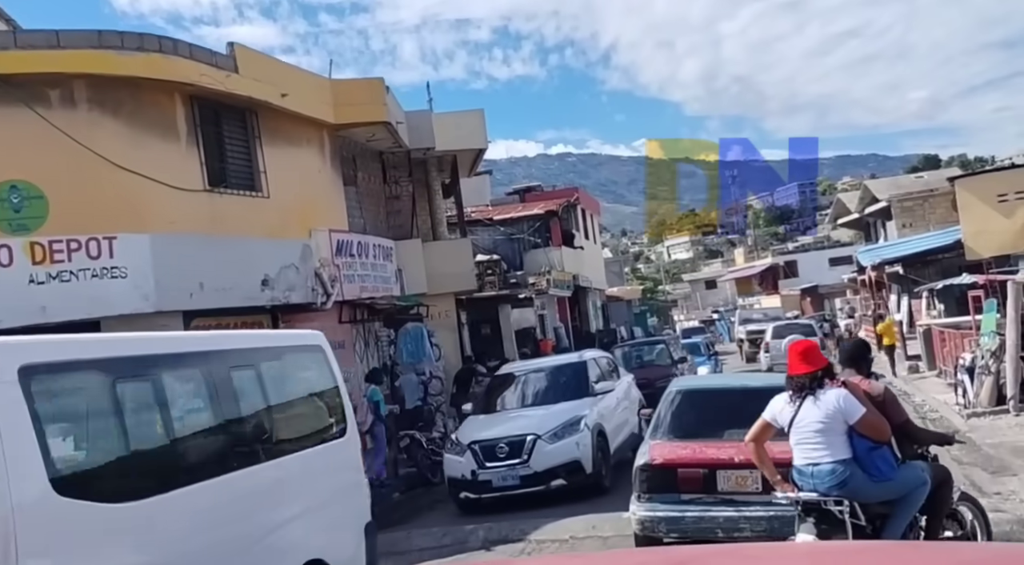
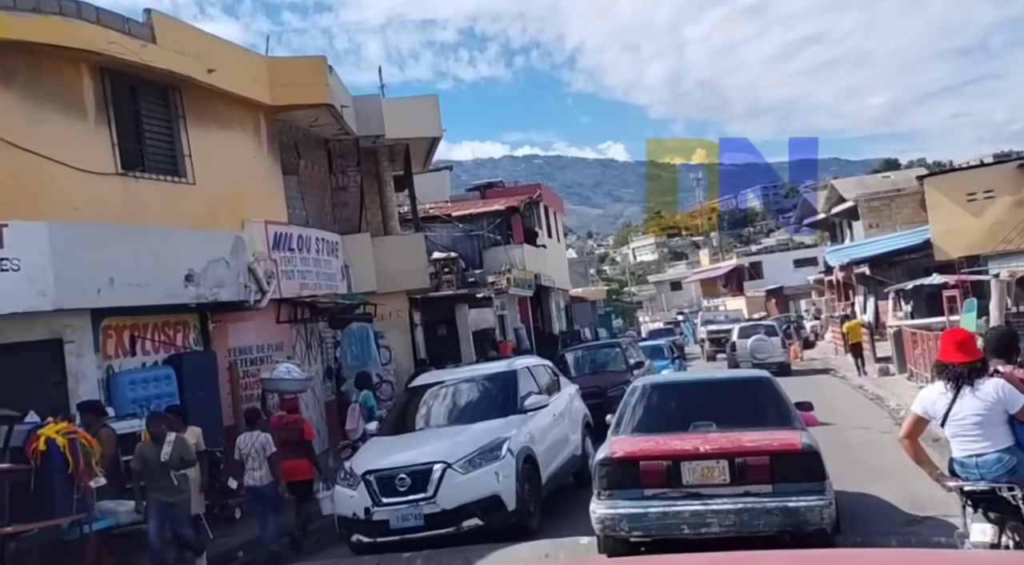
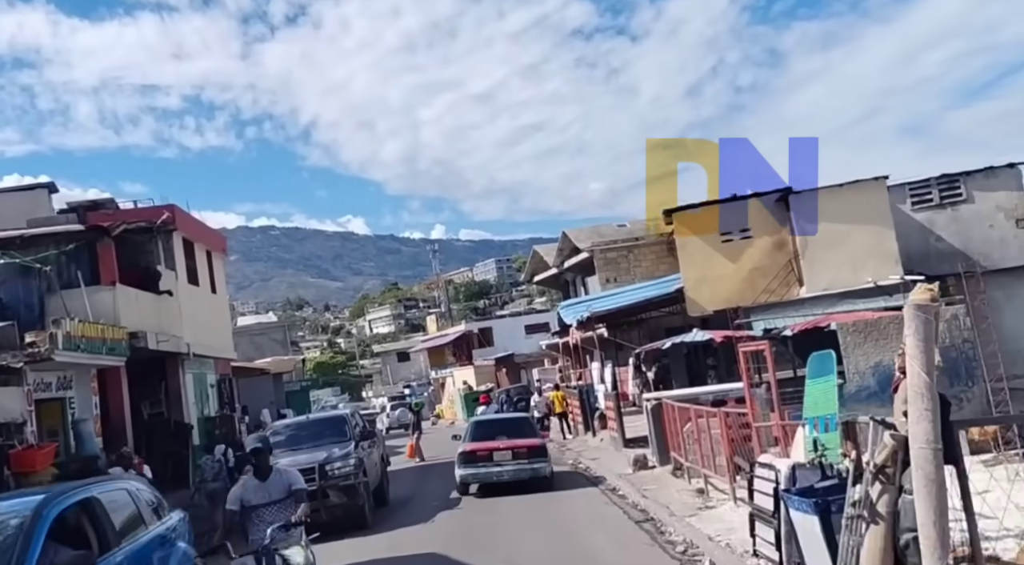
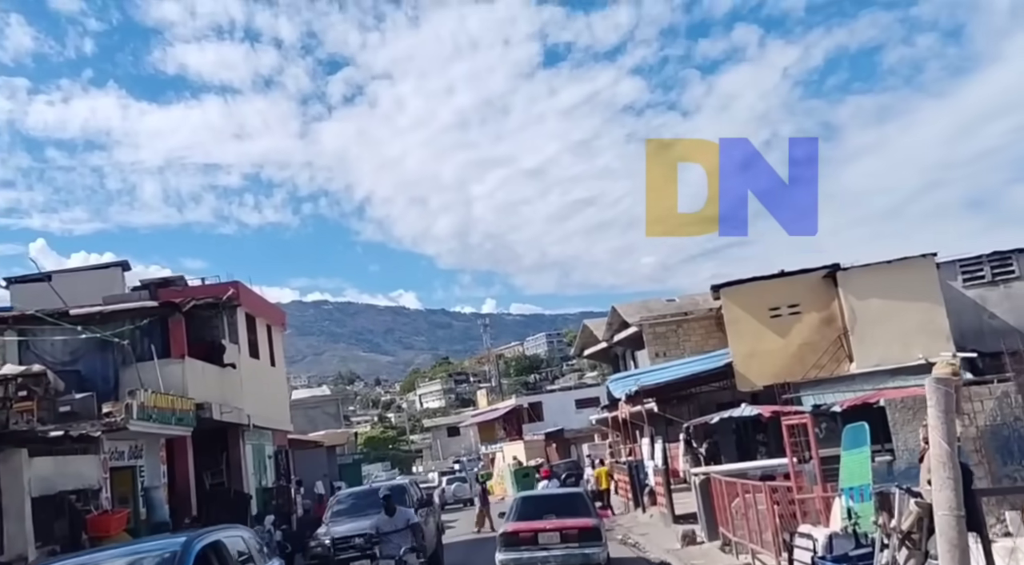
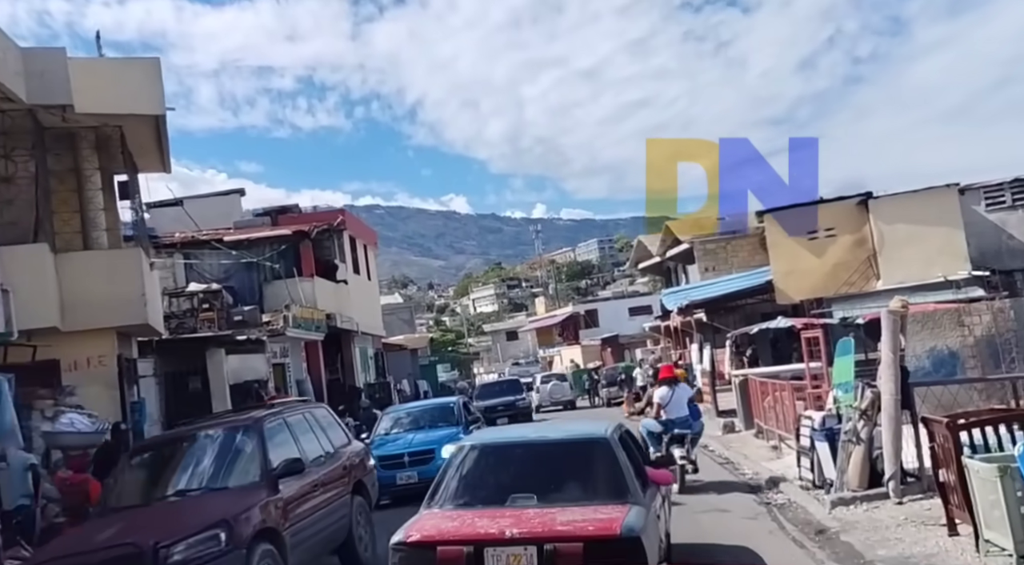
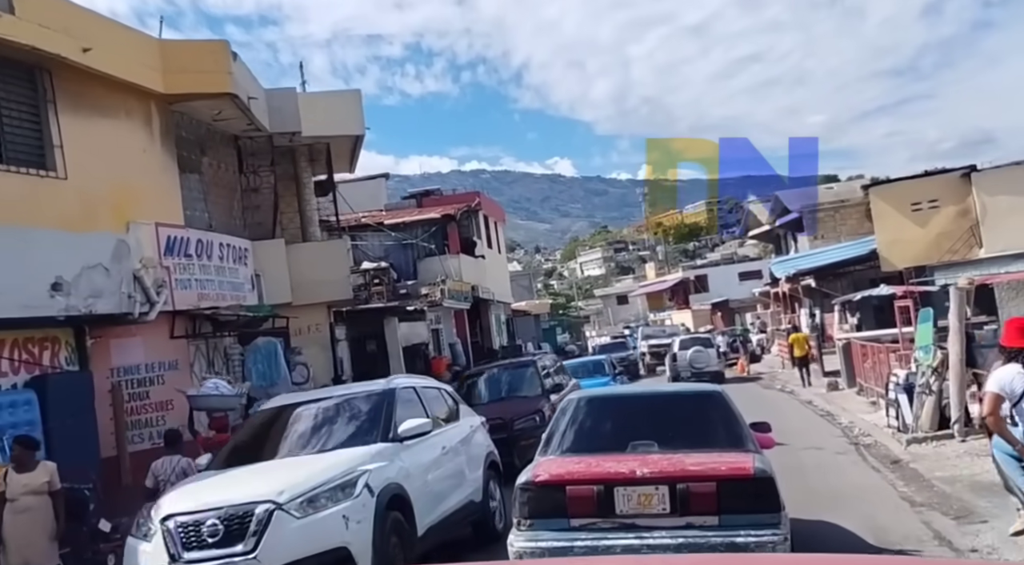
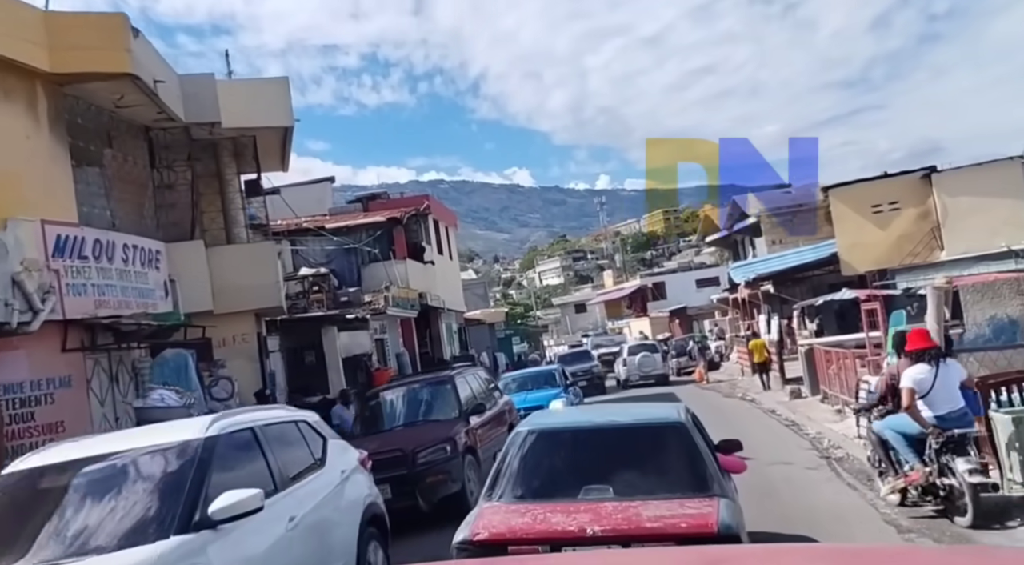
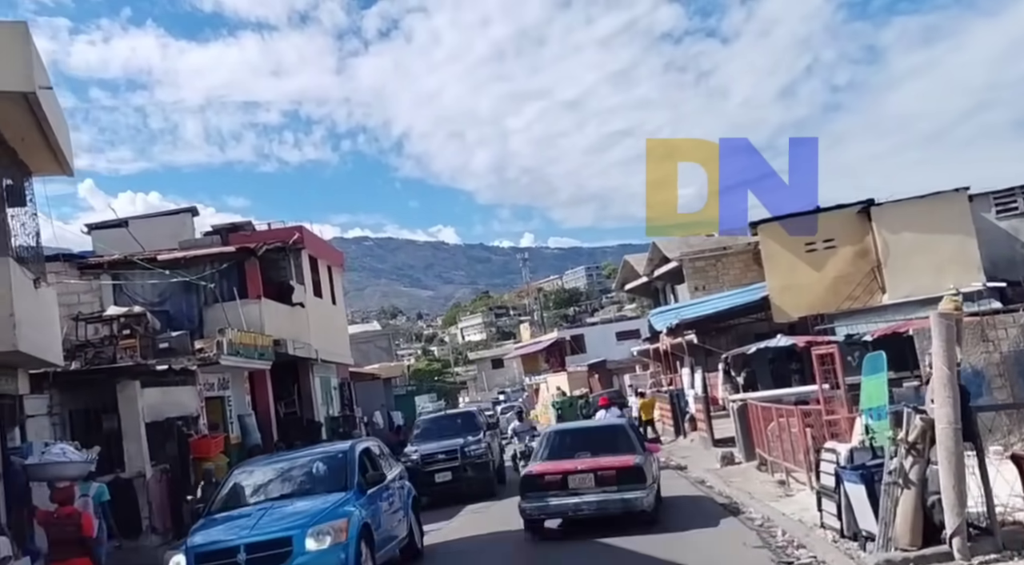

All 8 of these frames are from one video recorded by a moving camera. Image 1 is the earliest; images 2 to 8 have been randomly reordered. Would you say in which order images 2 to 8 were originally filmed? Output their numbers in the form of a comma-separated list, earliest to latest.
2, 6, 7, 5, 8, 4, 3
